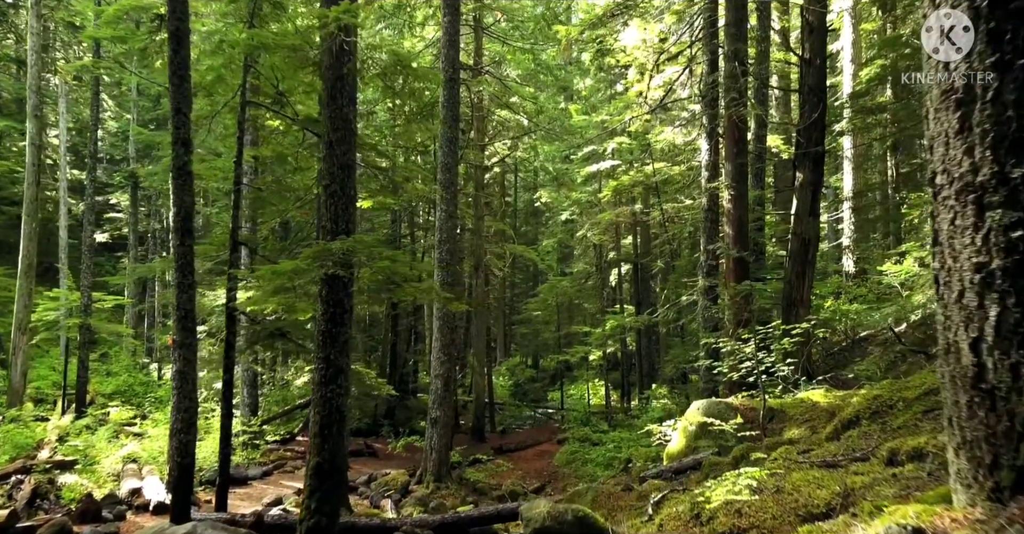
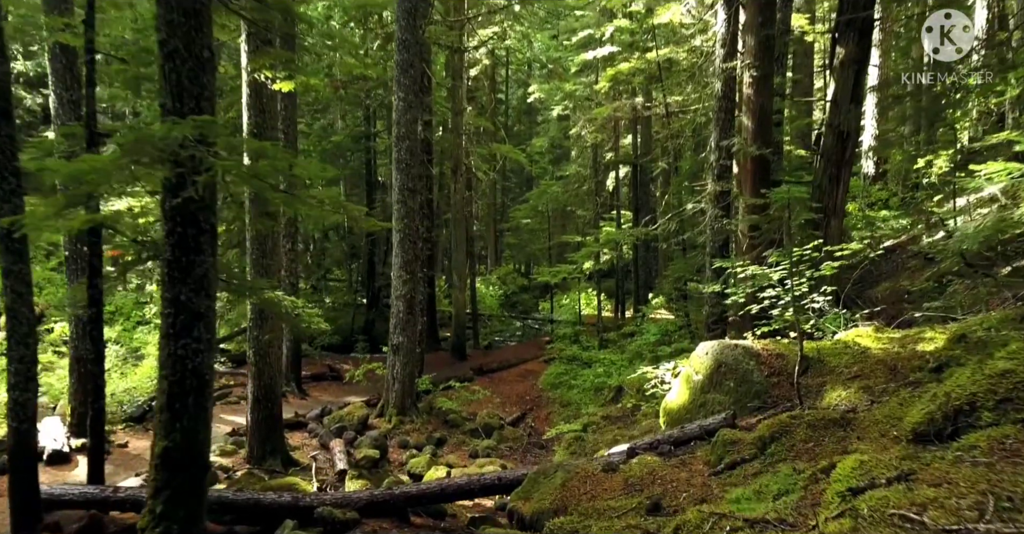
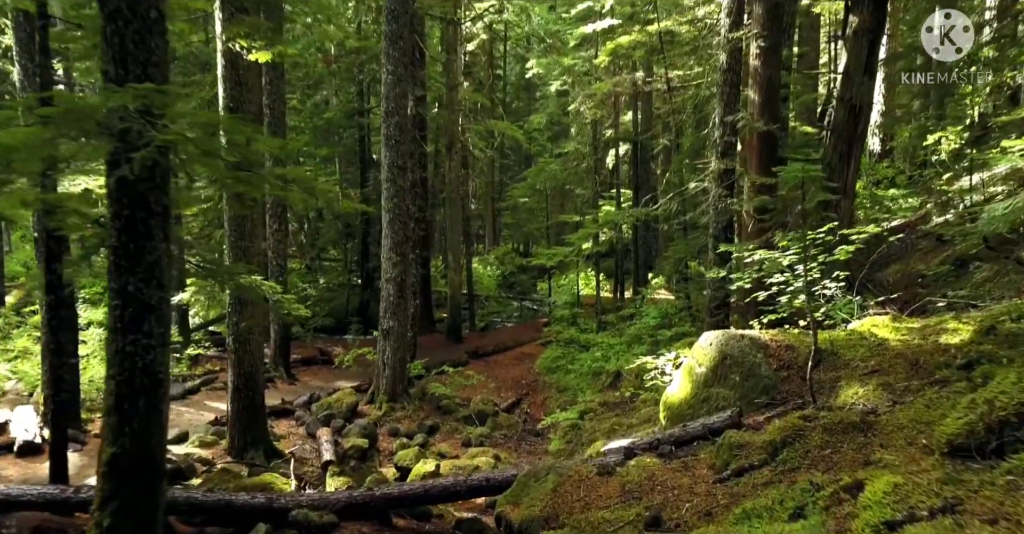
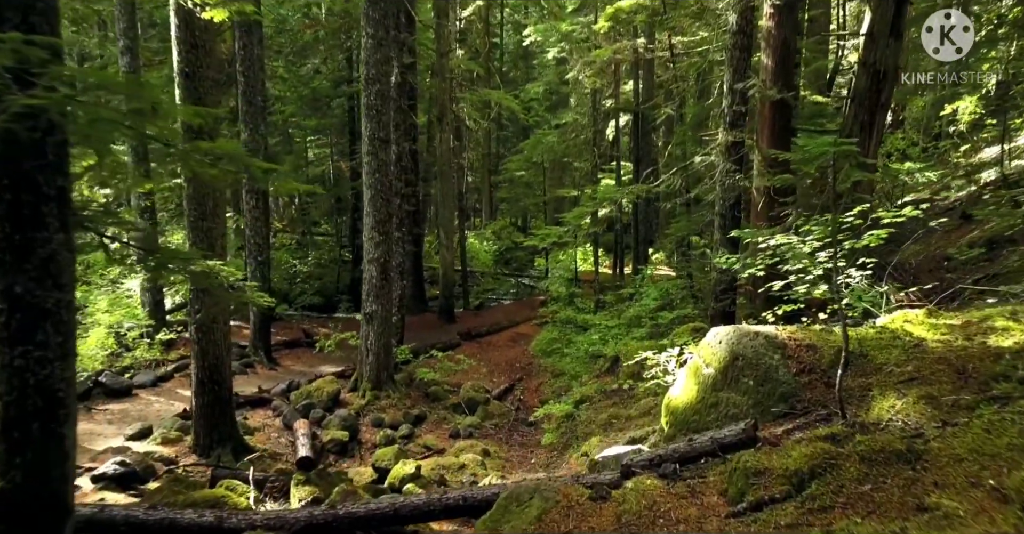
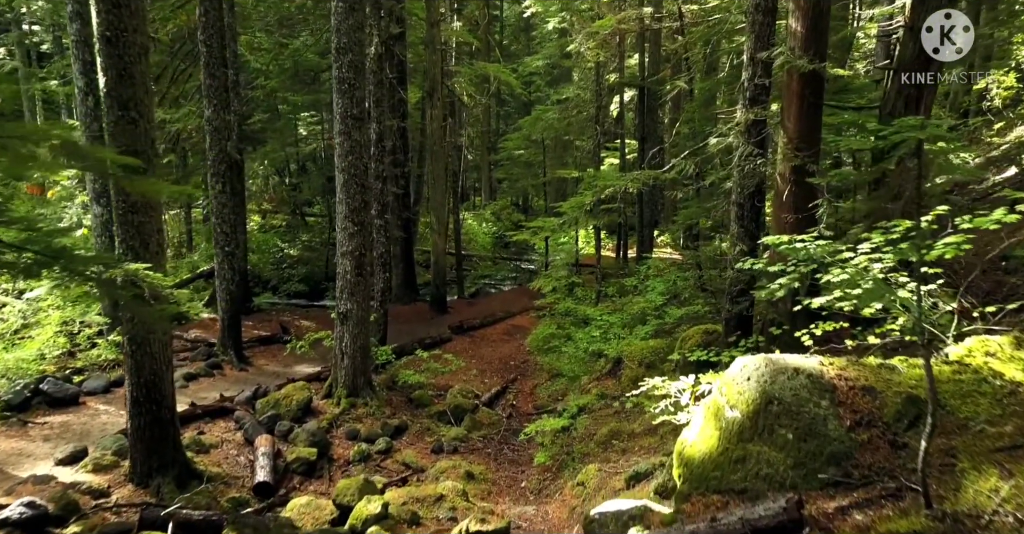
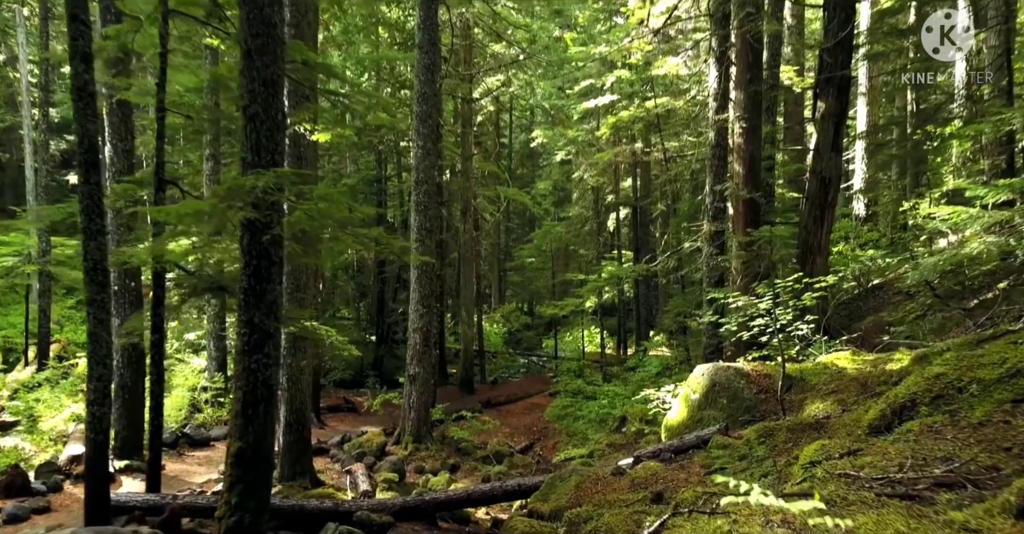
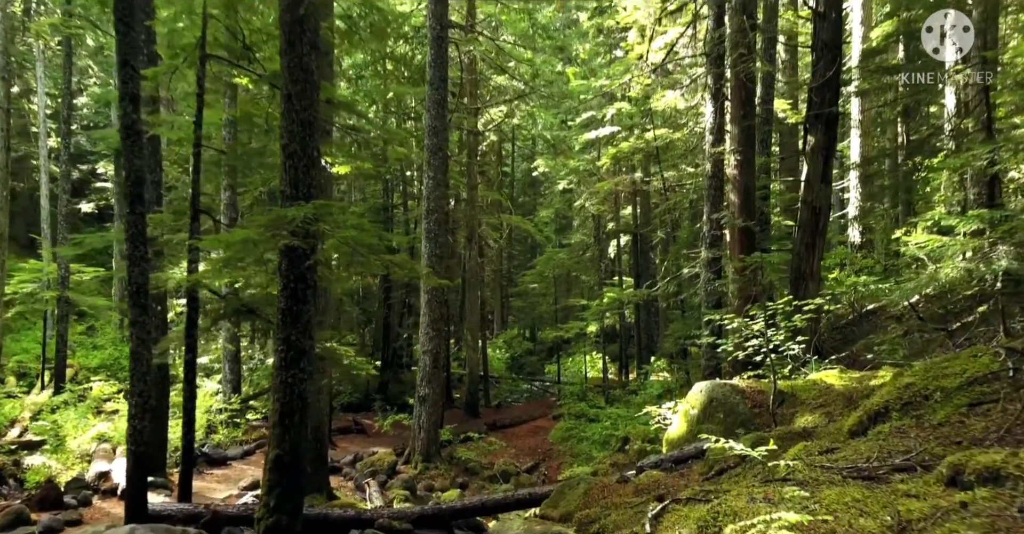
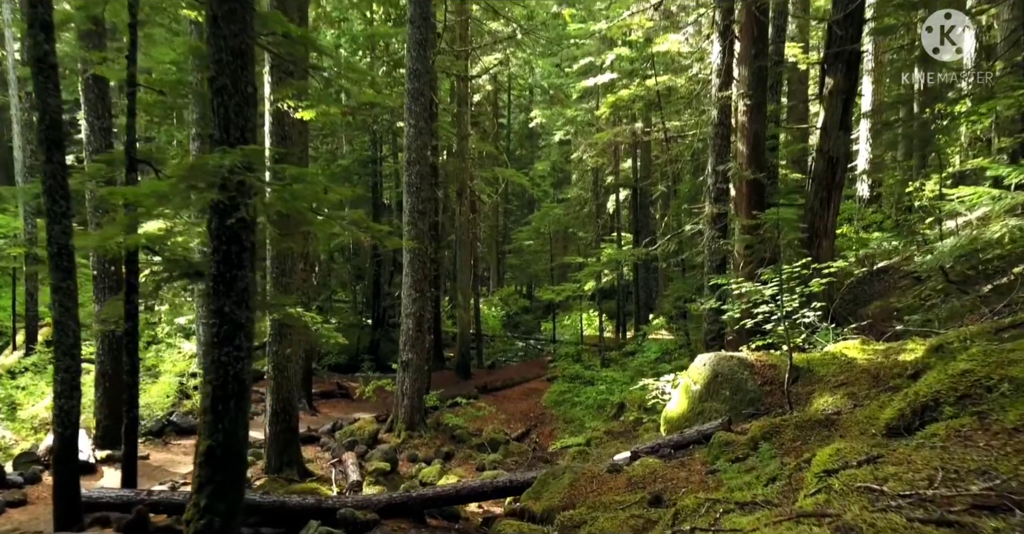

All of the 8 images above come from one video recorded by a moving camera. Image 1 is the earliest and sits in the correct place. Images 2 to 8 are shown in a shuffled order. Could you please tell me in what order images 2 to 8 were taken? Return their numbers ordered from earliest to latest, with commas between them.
7, 6, 8, 2, 3, 4, 5
